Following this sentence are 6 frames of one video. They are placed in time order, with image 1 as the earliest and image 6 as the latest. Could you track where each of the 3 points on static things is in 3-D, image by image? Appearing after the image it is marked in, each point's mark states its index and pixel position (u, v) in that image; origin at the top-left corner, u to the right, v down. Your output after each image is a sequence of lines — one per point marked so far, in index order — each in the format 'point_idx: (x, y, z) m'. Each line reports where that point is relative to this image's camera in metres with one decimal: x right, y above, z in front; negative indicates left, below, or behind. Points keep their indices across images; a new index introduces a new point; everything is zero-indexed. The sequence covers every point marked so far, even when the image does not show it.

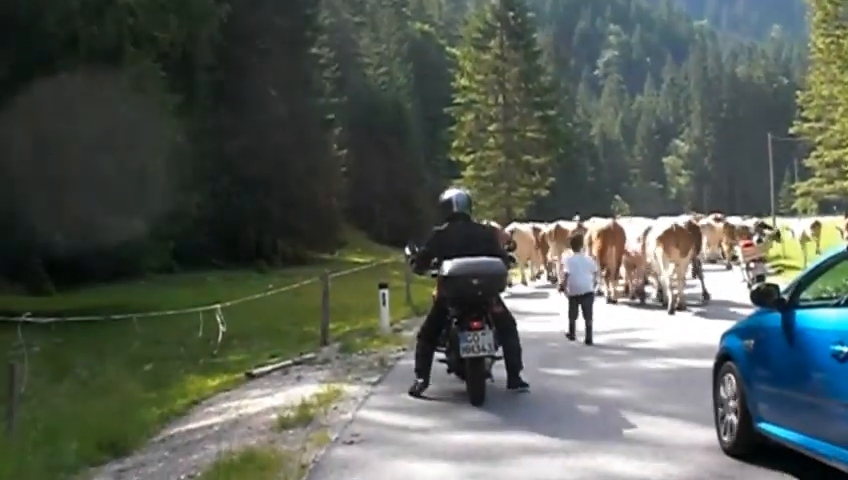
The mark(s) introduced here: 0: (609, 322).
0: (+4.2, -1.8, +19.6) m
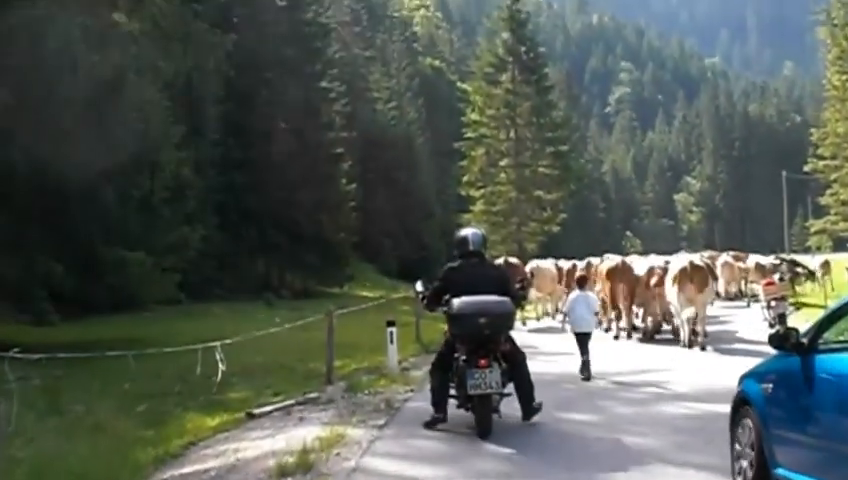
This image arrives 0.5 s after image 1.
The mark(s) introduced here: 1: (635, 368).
0: (+4.4, -2.6, +19.0) m
1: (+4.1, -2.5, +17.3) m
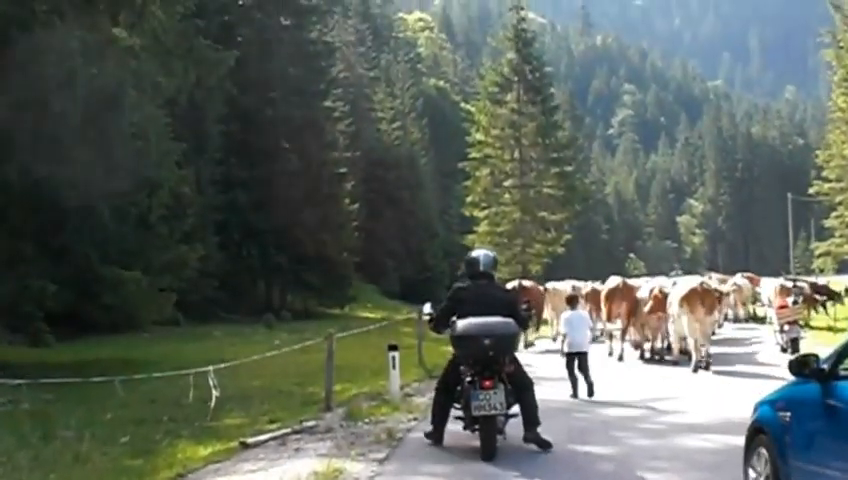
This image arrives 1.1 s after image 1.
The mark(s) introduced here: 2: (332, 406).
0: (+4.5, -3.0, +18.2) m
1: (+4.2, -2.9, +16.5) m
2: (-1.7, -3.1, +15.9) m
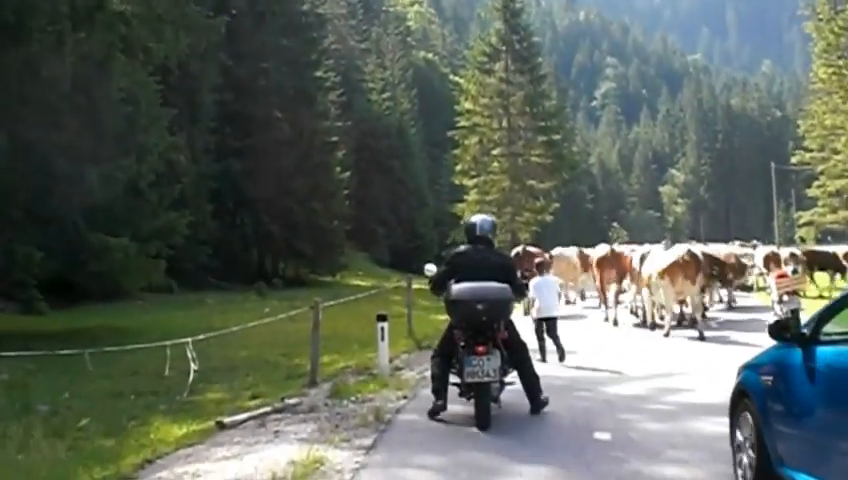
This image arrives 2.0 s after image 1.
0: (+4.3, -2.4, +17.4) m
1: (+4.0, -2.3, +15.6) m
2: (-1.8, -2.5, +15.0) m
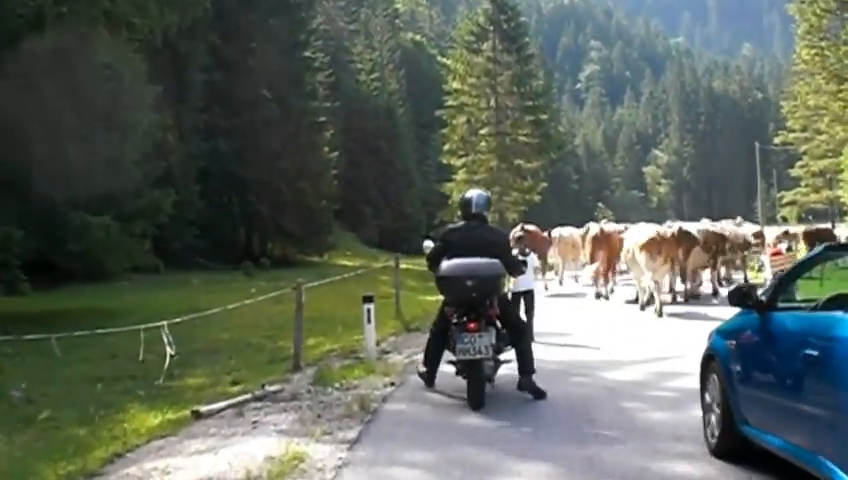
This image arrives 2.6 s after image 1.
0: (+4.1, -1.9, +16.8) m
1: (+3.8, -1.9, +15.1) m
2: (-2.0, -2.1, +14.4) m
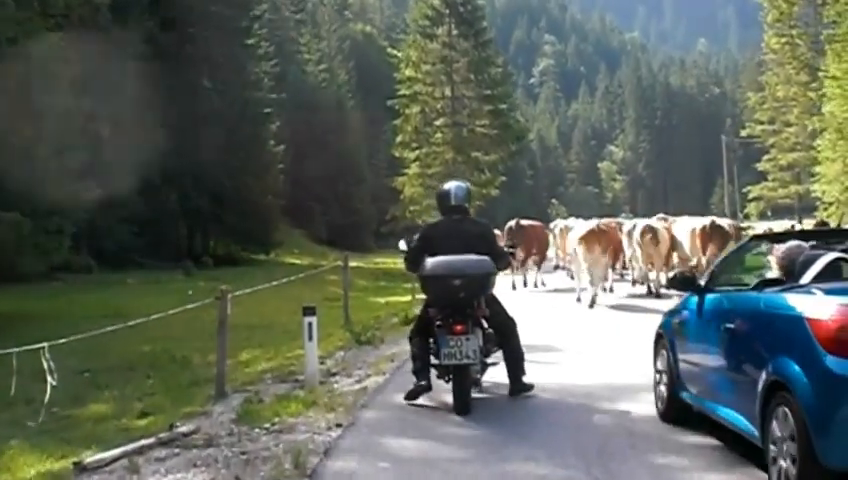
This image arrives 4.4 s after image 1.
0: (+3.3, -1.9, +14.5) m
1: (+3.1, -1.9, +12.7) m
2: (-2.7, -2.1, +11.7) m
